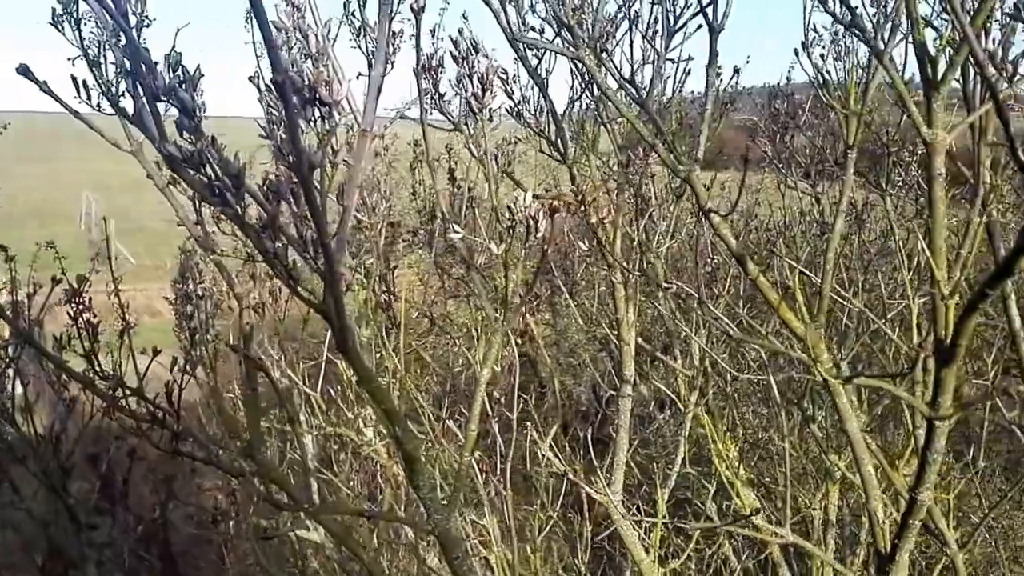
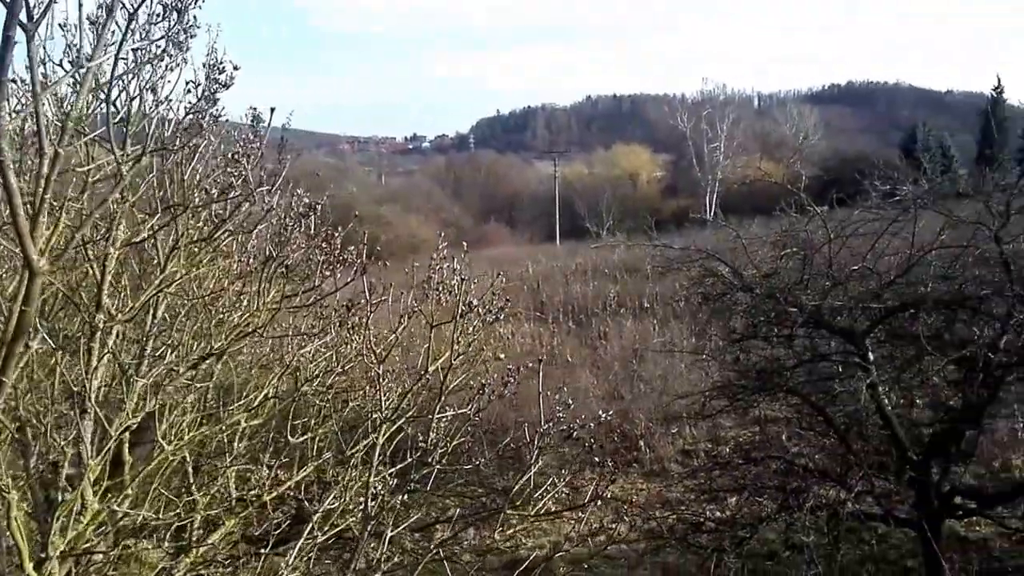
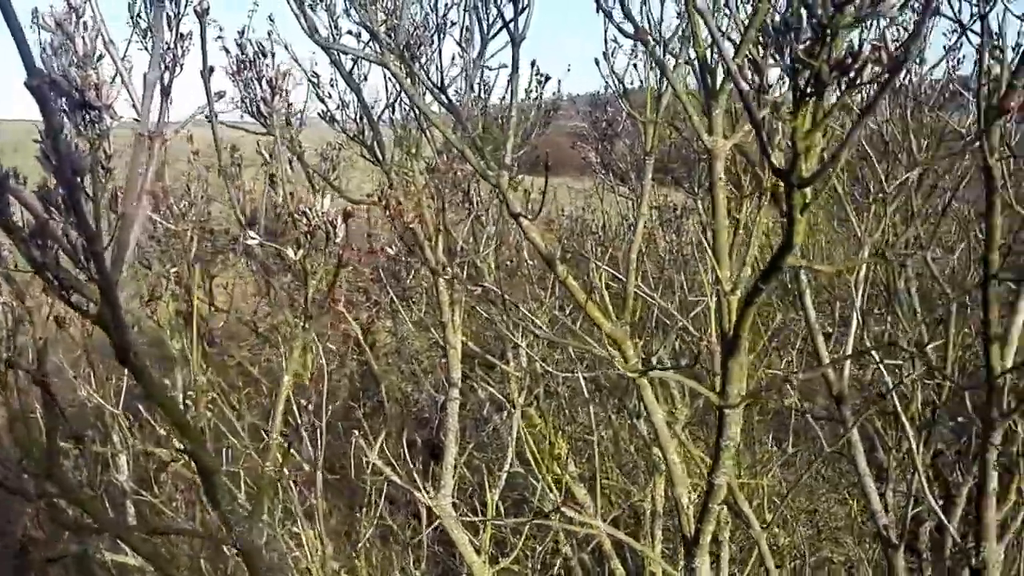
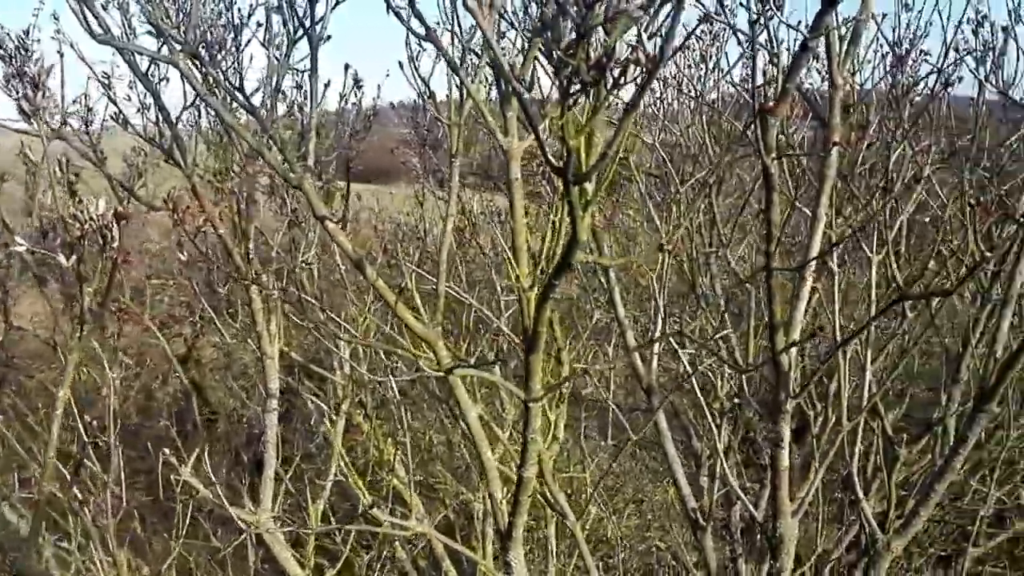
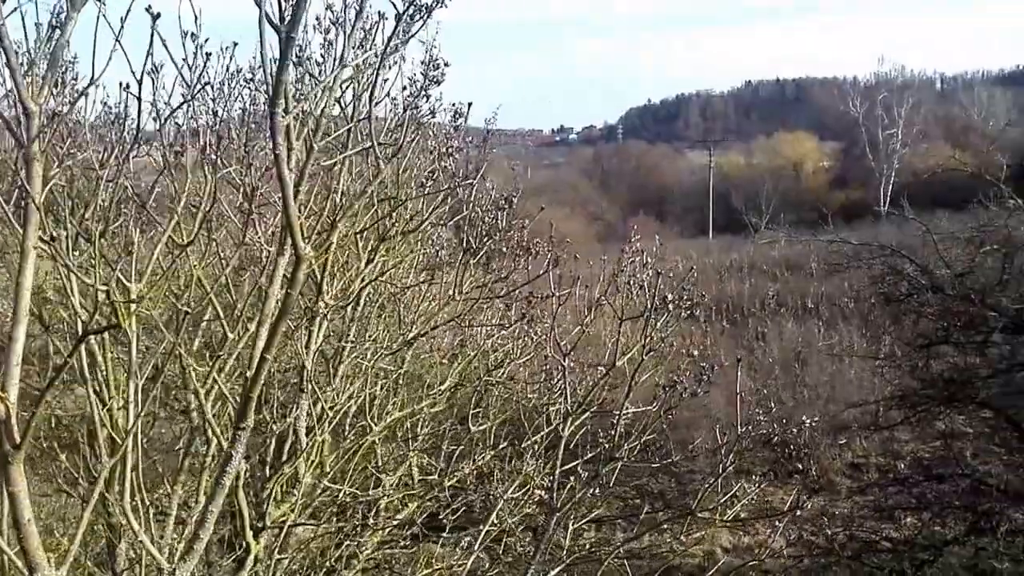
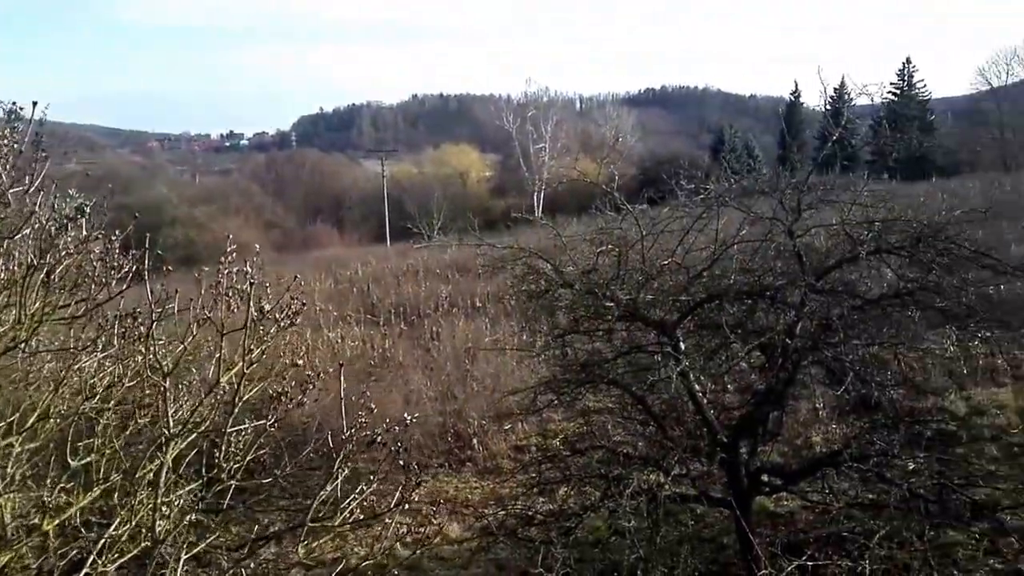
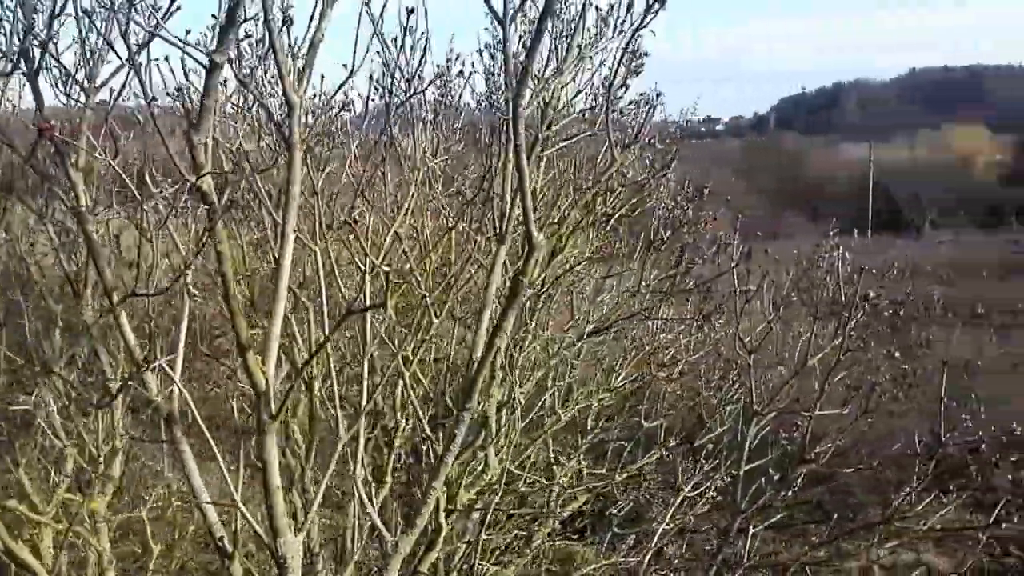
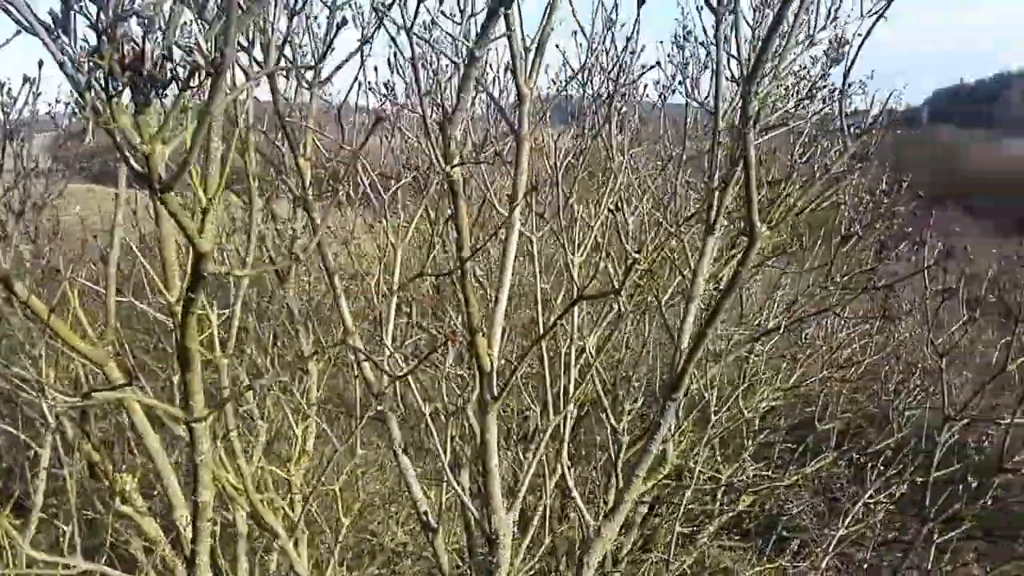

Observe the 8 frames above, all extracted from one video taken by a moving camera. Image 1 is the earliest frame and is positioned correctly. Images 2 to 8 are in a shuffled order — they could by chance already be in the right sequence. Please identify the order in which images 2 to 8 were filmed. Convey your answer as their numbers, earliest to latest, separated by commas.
3, 4, 8, 7, 5, 2, 6
